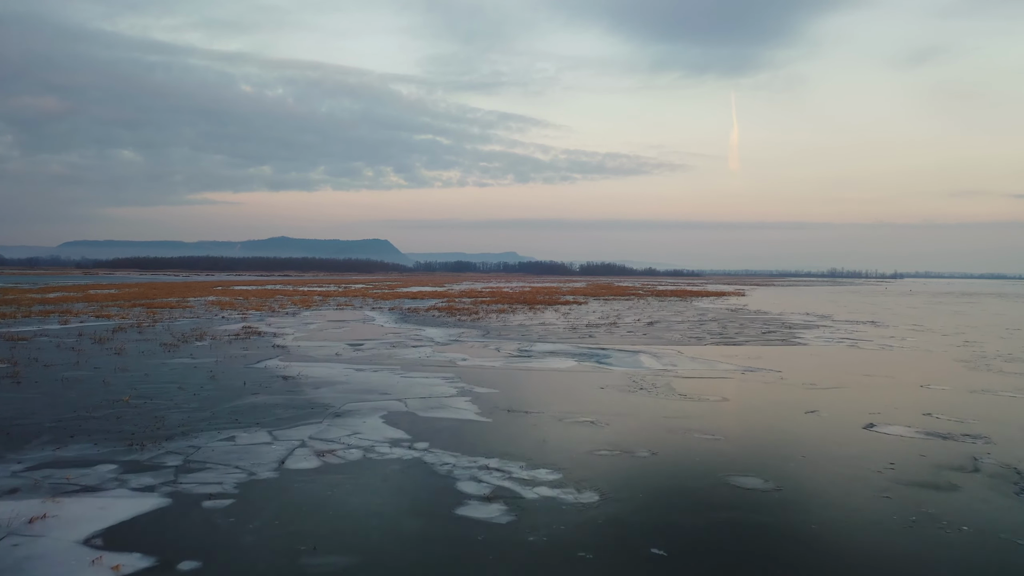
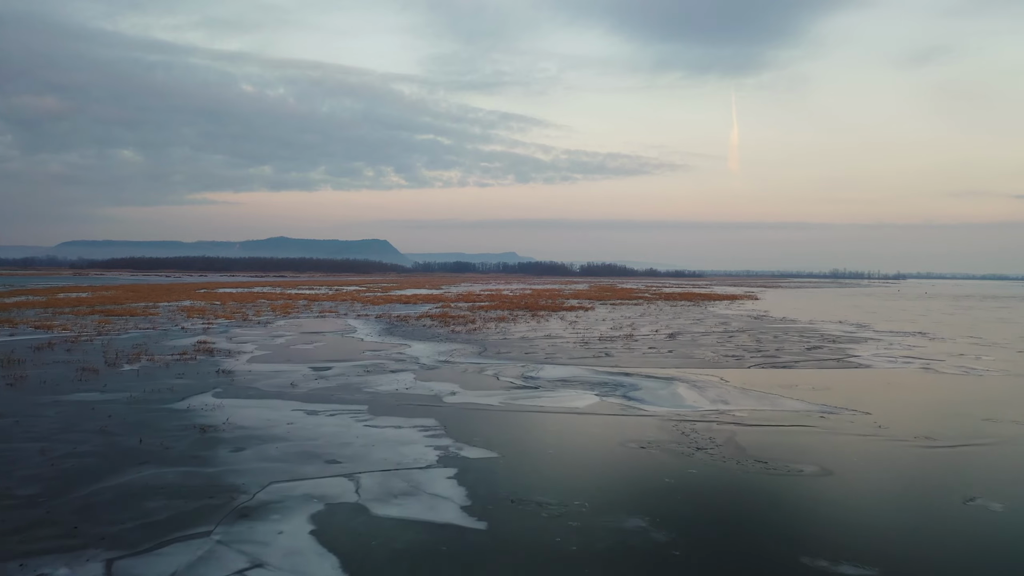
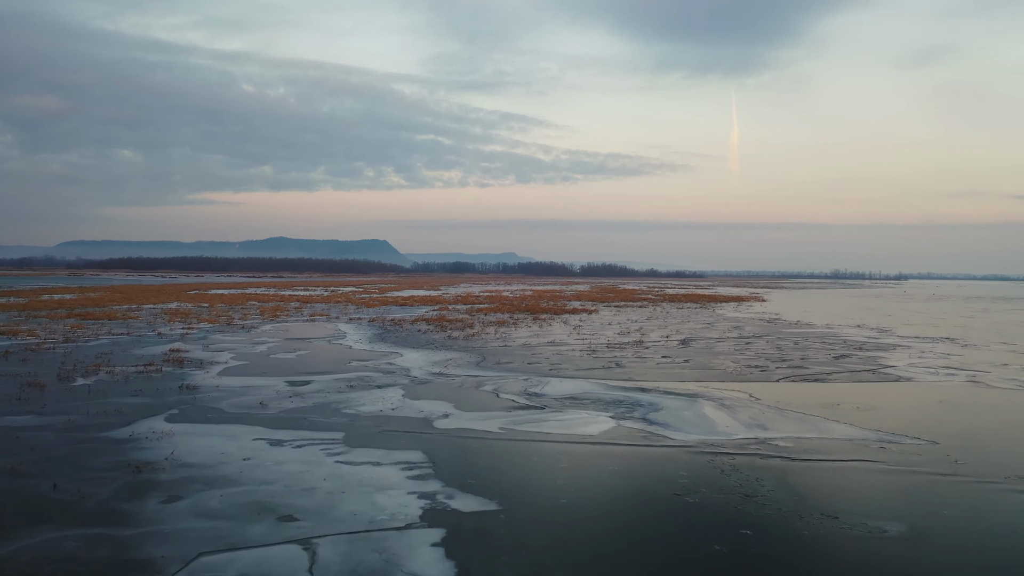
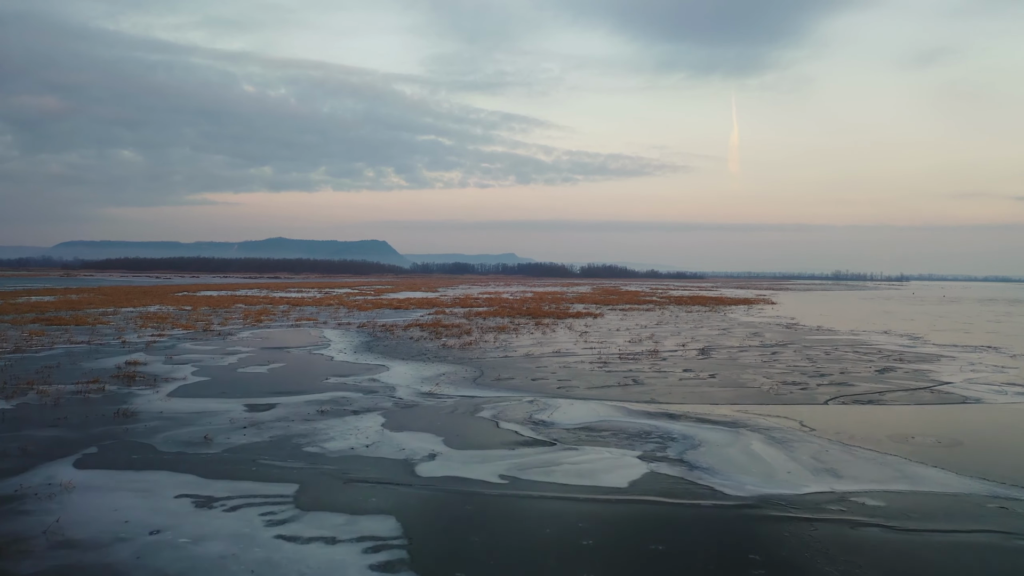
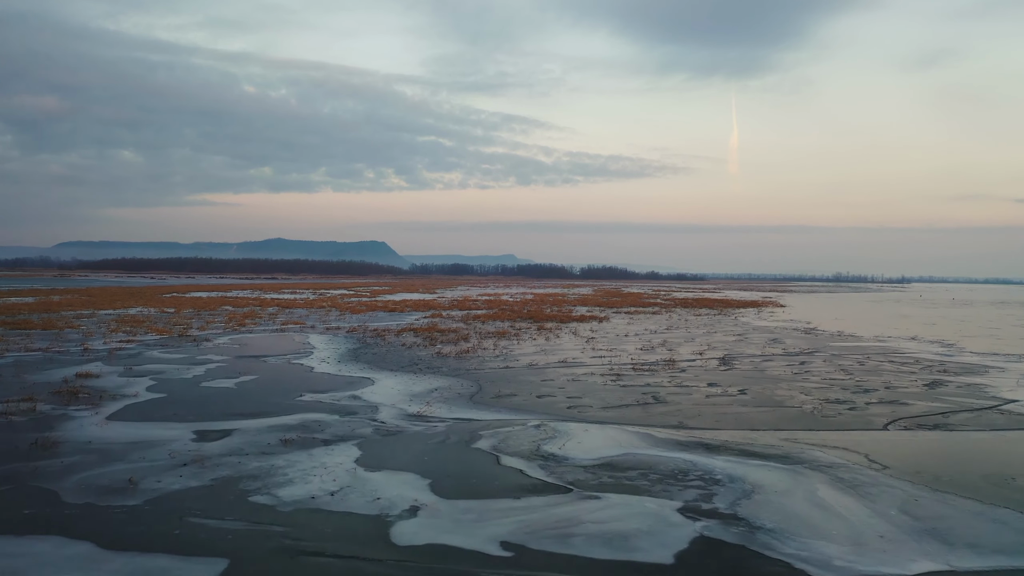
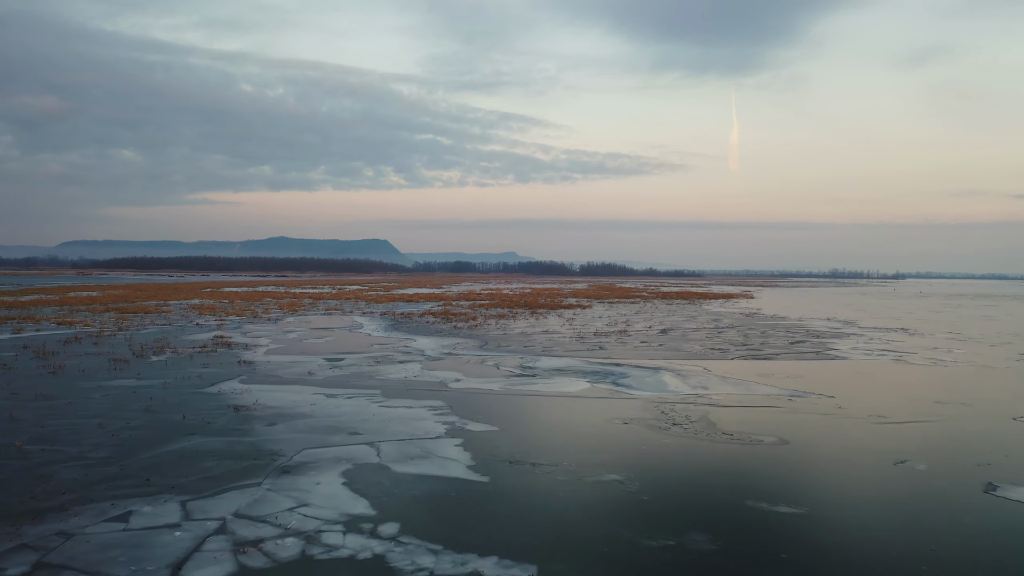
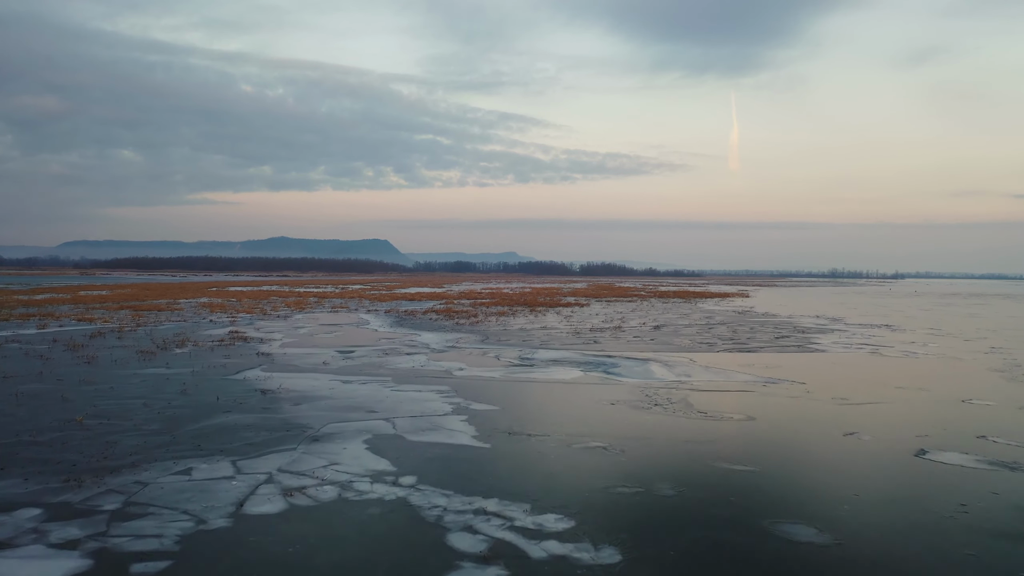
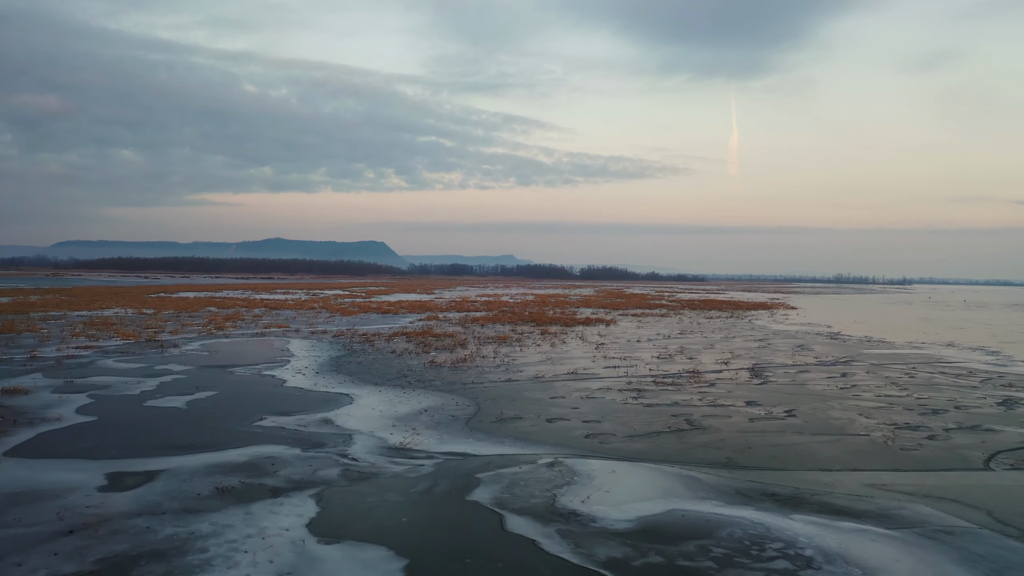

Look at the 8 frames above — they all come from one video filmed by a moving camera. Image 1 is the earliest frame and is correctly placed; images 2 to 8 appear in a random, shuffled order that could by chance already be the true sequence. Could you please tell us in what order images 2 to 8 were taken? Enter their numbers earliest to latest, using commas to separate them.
7, 6, 2, 3, 4, 5, 8
